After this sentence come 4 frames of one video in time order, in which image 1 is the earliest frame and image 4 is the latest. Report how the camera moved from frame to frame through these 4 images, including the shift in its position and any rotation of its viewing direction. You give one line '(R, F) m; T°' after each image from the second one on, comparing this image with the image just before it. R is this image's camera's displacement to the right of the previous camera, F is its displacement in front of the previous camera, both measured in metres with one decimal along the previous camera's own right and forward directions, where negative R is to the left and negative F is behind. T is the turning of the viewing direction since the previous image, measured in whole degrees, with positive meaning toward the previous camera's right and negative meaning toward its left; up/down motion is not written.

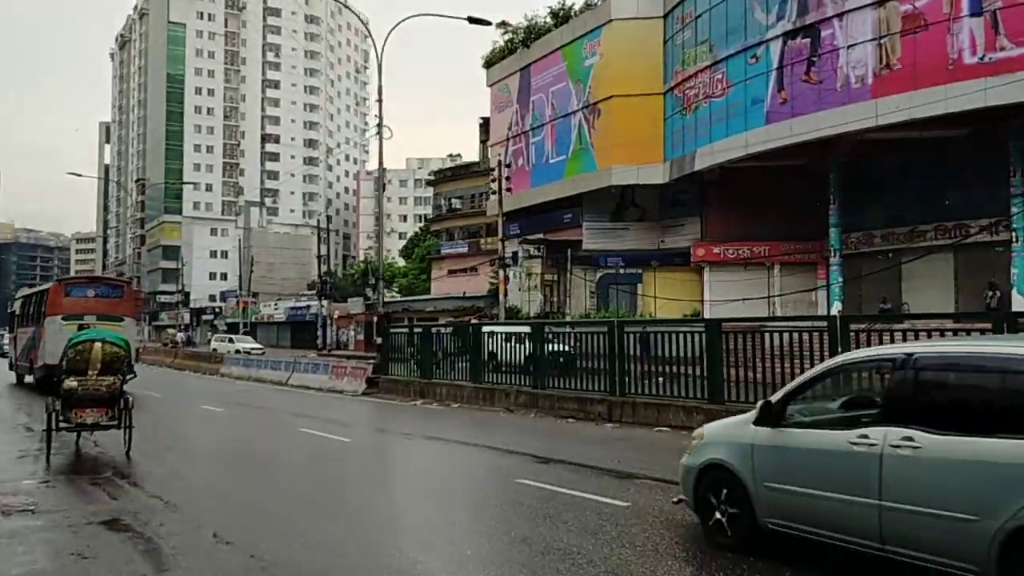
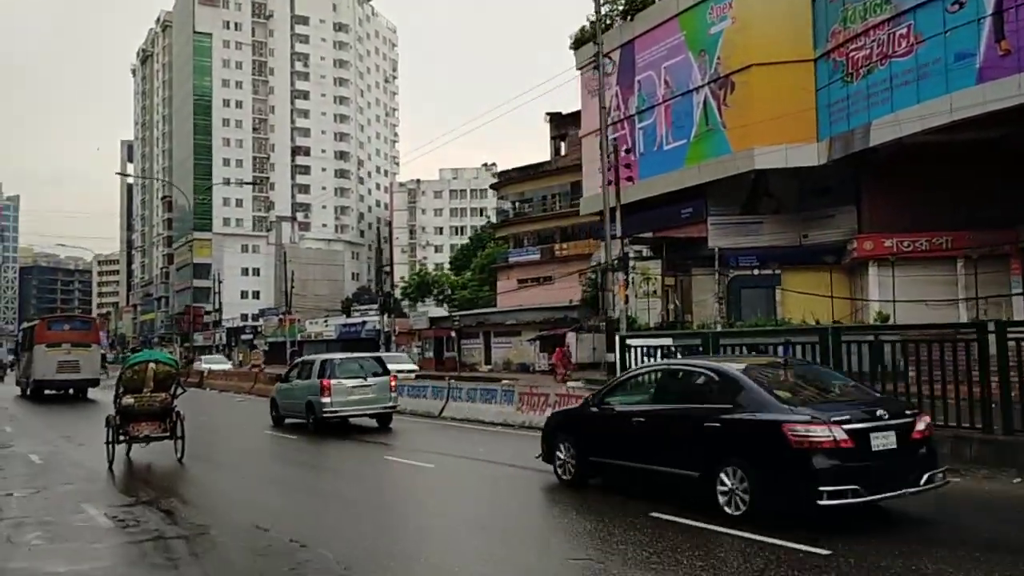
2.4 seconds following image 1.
(-4.5, +6.3) m; -1°
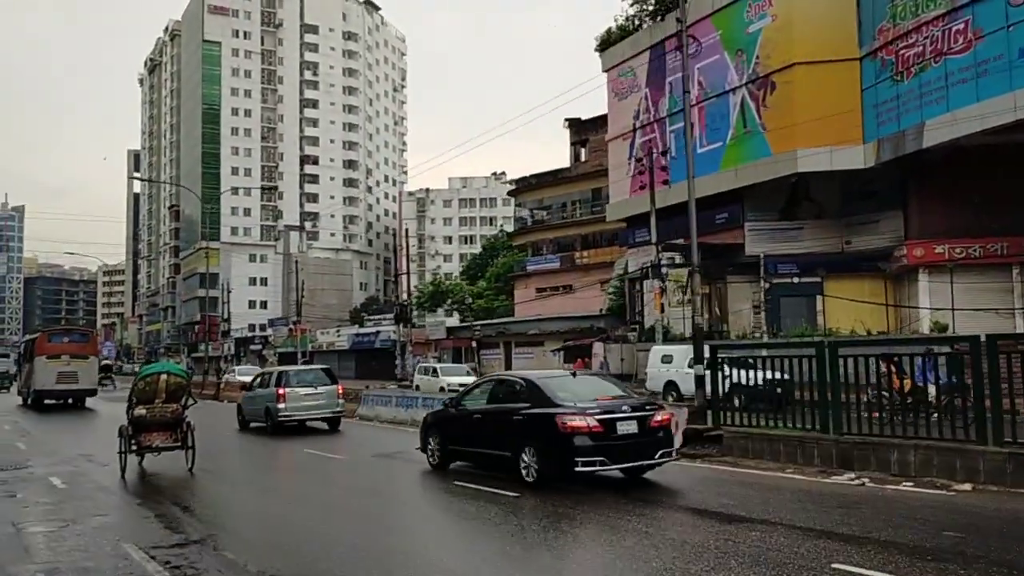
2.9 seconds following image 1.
(-1.1, +1.6) m; 0°
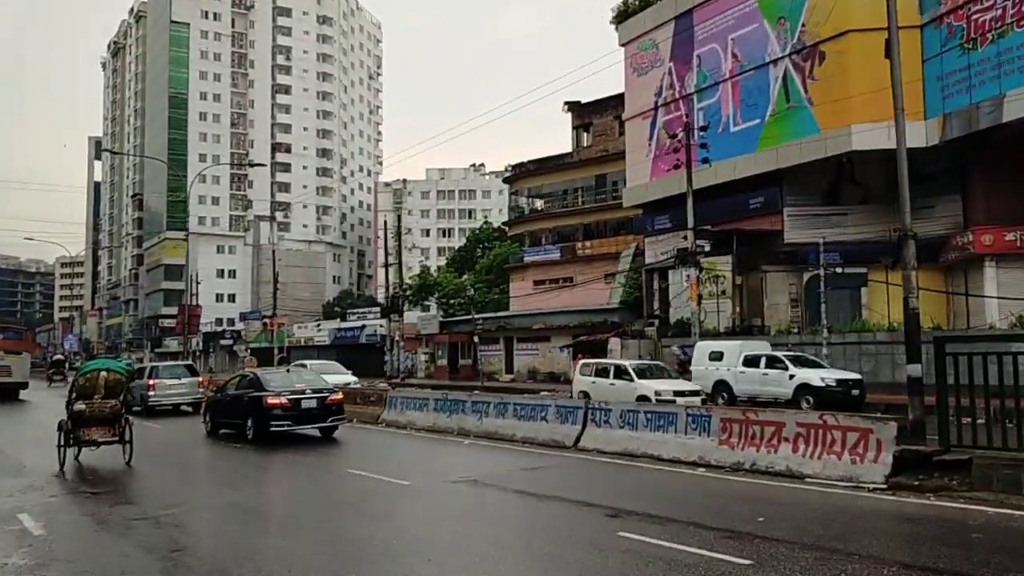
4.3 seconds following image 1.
(-2.0, +3.6) m; +2°
